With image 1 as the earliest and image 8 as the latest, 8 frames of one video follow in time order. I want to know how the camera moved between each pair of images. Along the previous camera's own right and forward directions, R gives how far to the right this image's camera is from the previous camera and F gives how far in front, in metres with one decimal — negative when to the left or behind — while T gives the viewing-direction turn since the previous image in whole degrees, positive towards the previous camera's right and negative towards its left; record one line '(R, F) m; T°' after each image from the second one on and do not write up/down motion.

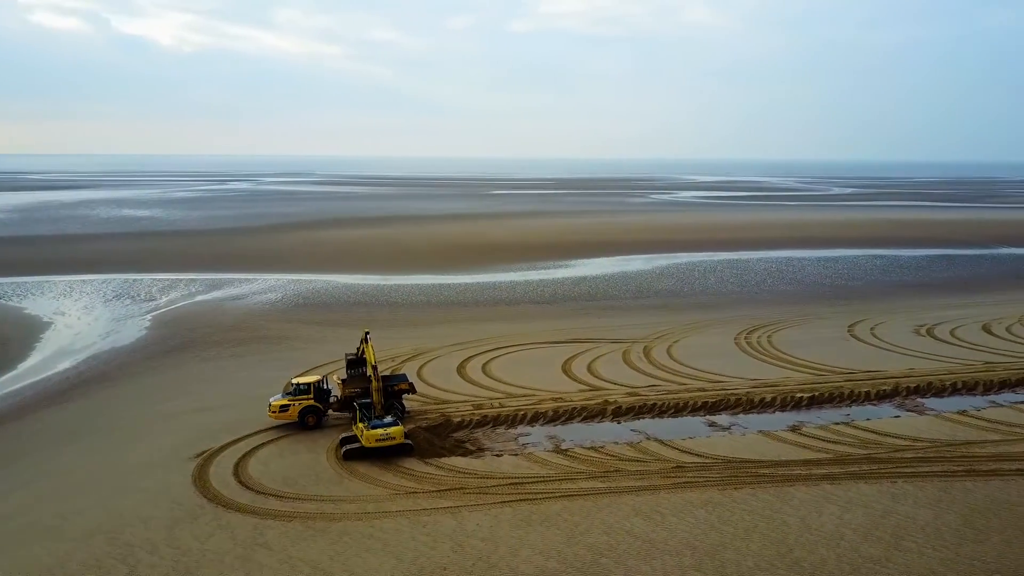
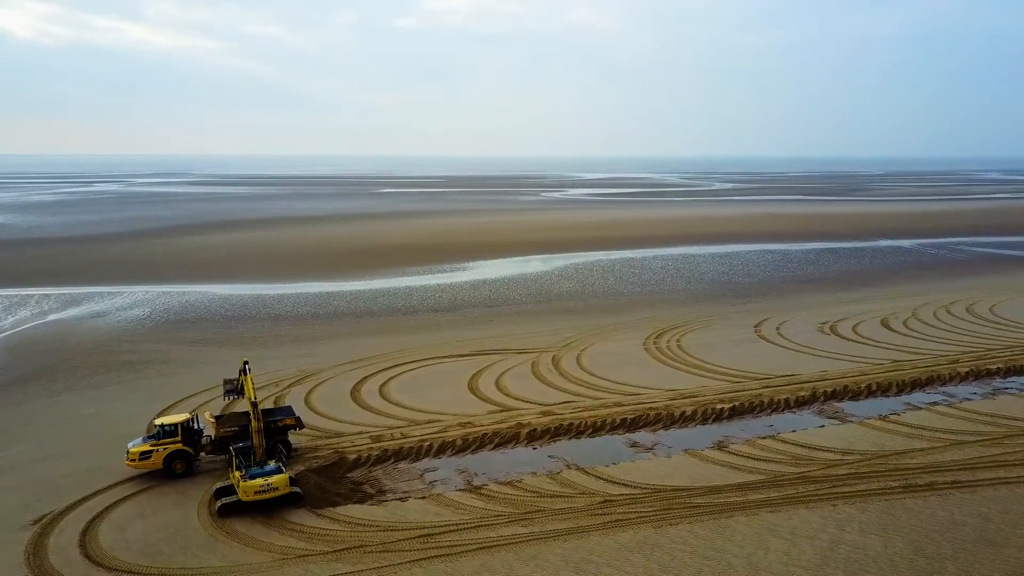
(-0.1, +0.8) m; +8°
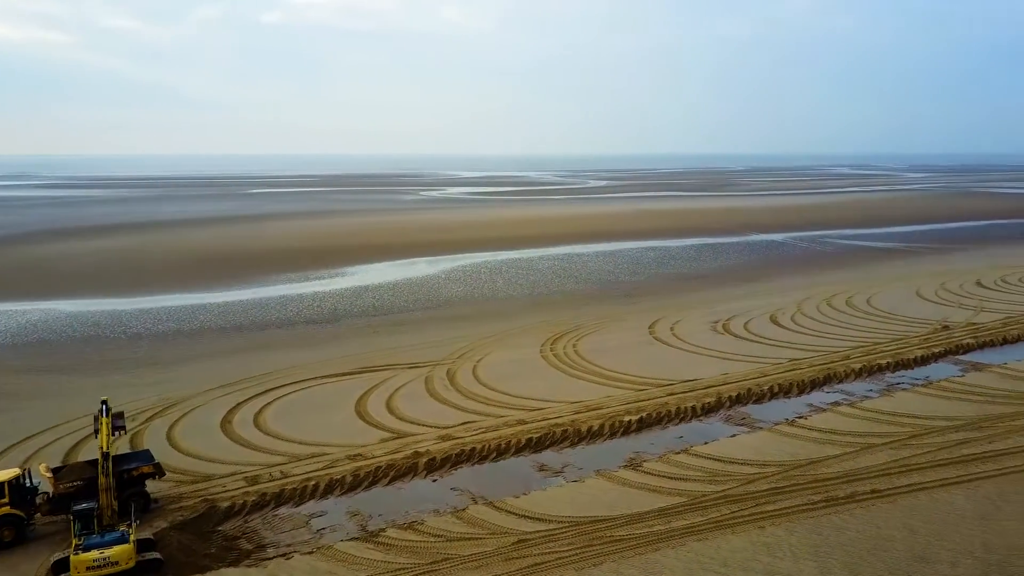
(-0.1, +0.7) m; +9°
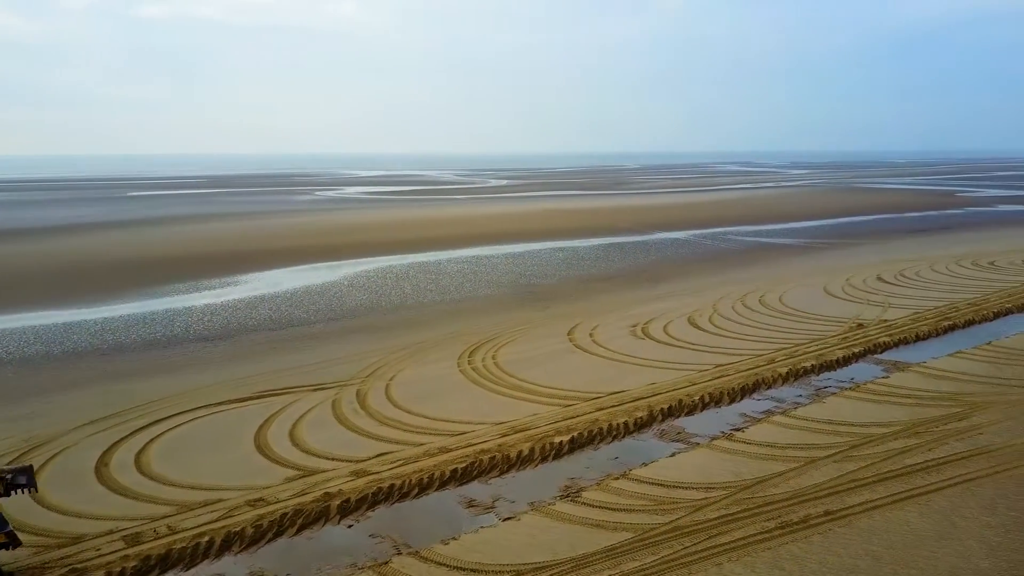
(-0.1, +0.7) m; +7°
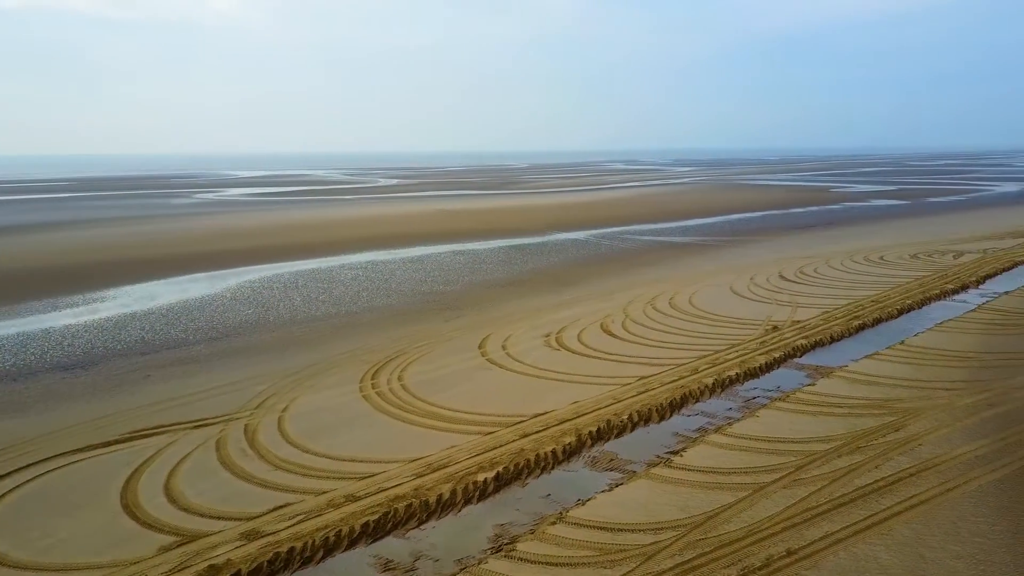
(-0.2, +0.8) m; +8°
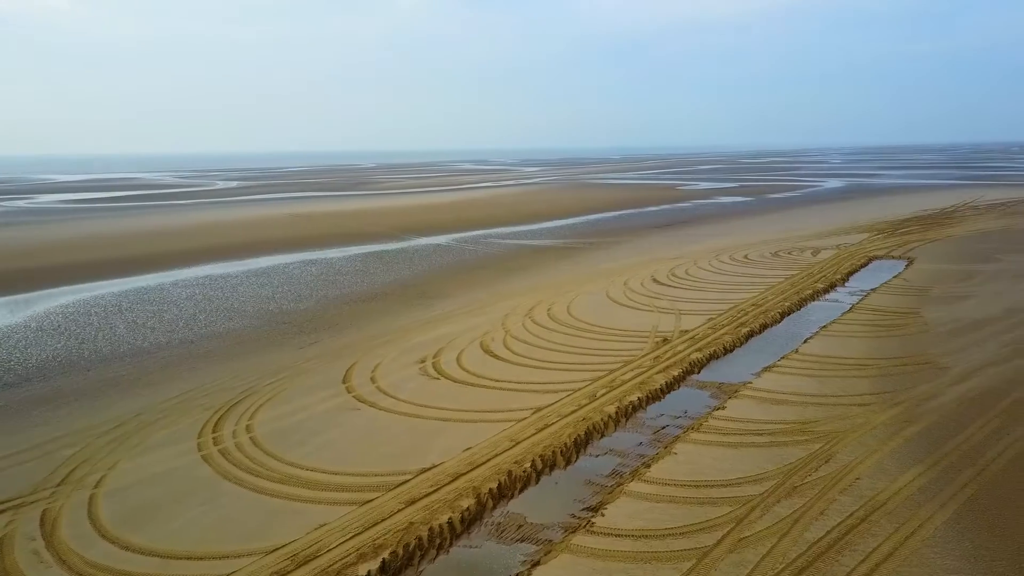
(-0.2, +1.3) m; +10°
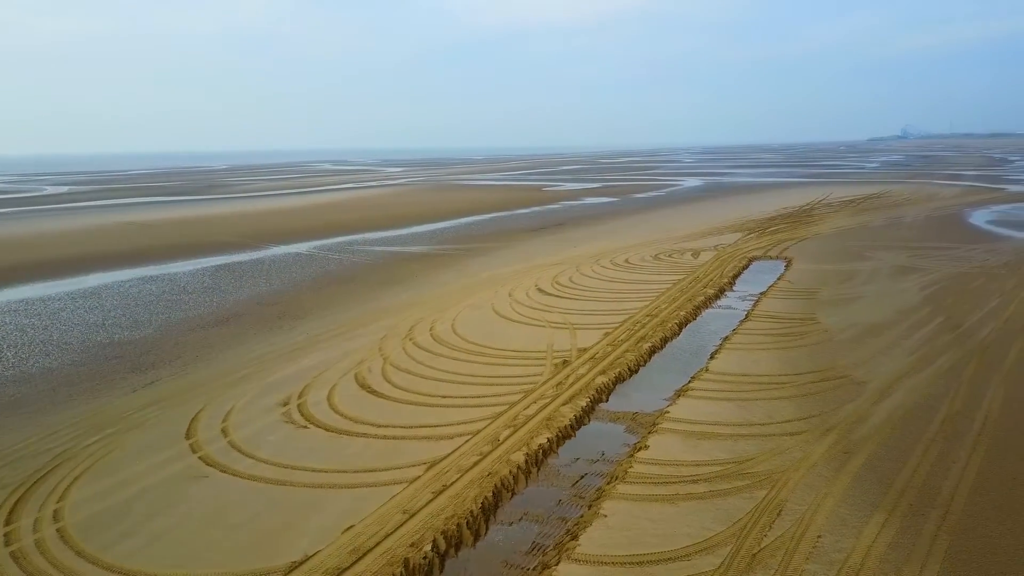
(-0.1, +1.3) m; +10°
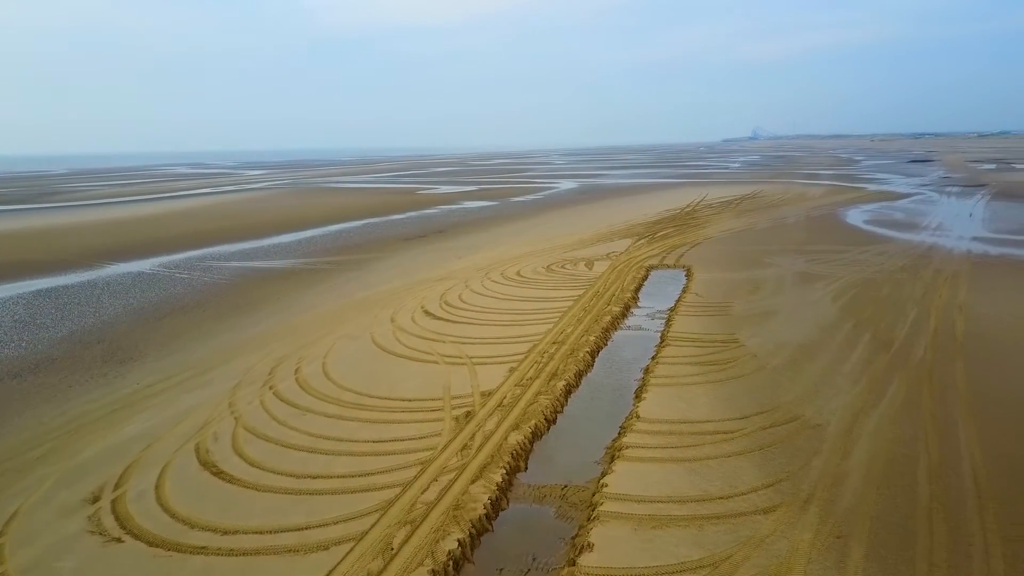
(-0.1, +1.8) m; +9°
